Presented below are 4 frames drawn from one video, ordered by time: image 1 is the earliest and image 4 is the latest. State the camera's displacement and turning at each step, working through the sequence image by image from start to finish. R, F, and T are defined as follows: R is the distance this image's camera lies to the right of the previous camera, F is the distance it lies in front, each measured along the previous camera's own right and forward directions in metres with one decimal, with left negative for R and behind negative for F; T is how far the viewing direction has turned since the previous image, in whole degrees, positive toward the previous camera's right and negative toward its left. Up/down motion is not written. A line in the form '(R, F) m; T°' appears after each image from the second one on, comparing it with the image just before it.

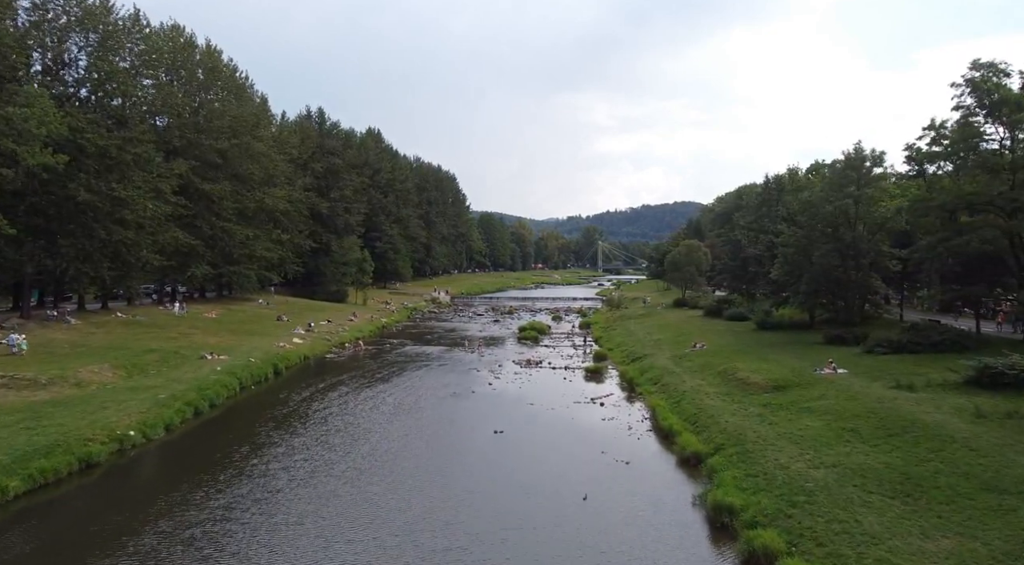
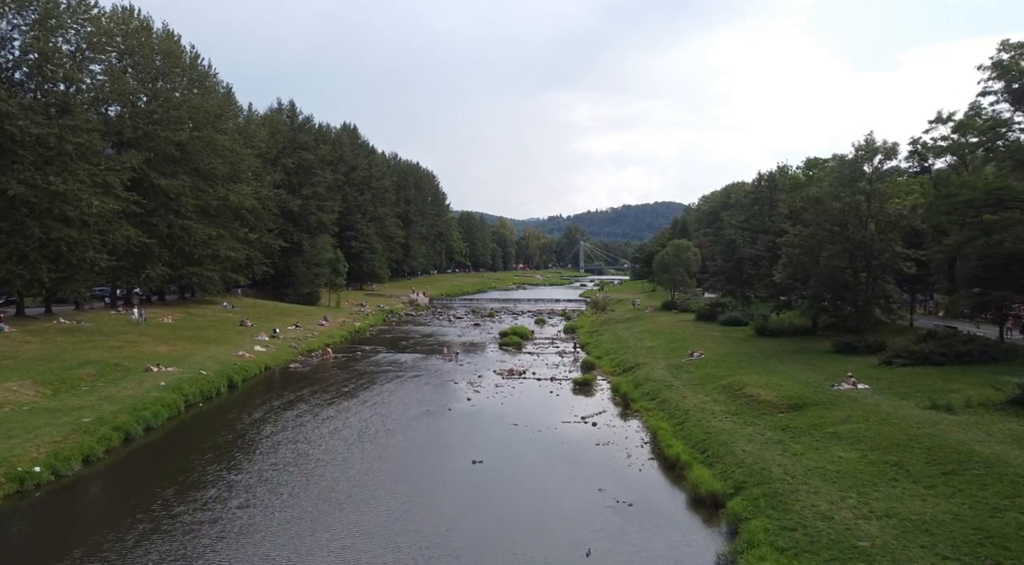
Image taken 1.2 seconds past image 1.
(0.0, +4.3) m; +1°
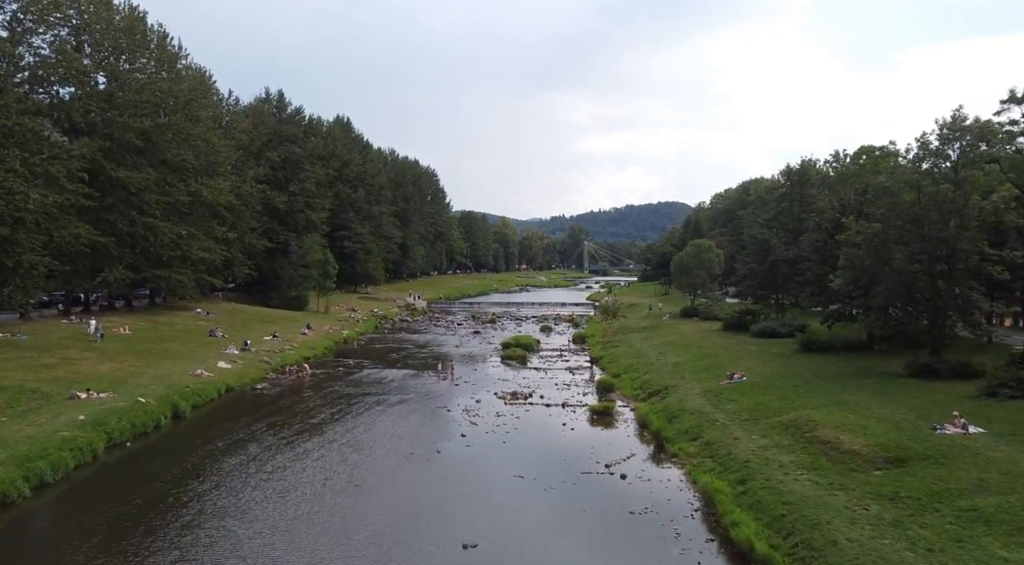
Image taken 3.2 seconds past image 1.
(-0.1, +7.4) m; 0°
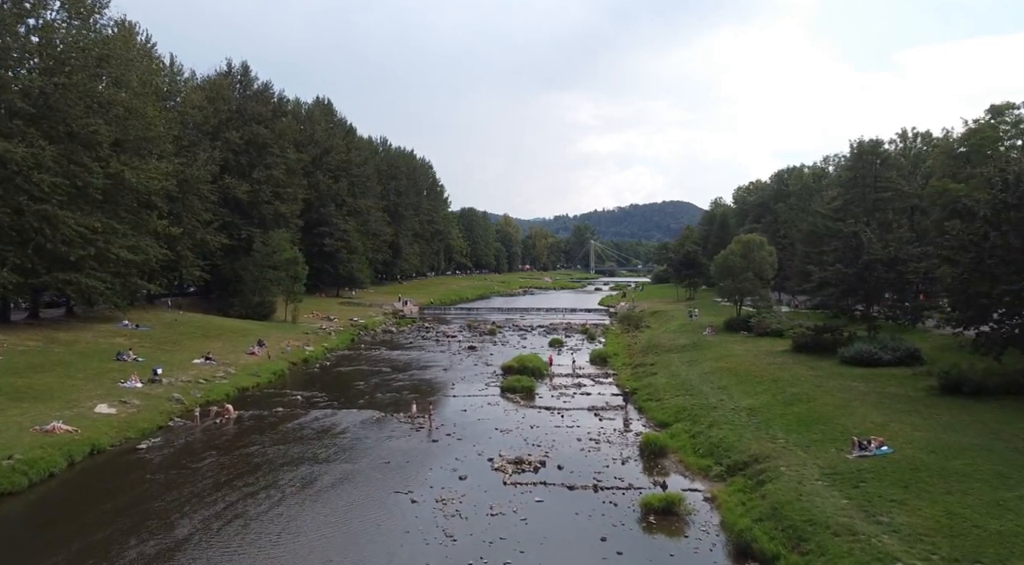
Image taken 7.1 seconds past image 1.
(0.0, +14.0) m; 0°
